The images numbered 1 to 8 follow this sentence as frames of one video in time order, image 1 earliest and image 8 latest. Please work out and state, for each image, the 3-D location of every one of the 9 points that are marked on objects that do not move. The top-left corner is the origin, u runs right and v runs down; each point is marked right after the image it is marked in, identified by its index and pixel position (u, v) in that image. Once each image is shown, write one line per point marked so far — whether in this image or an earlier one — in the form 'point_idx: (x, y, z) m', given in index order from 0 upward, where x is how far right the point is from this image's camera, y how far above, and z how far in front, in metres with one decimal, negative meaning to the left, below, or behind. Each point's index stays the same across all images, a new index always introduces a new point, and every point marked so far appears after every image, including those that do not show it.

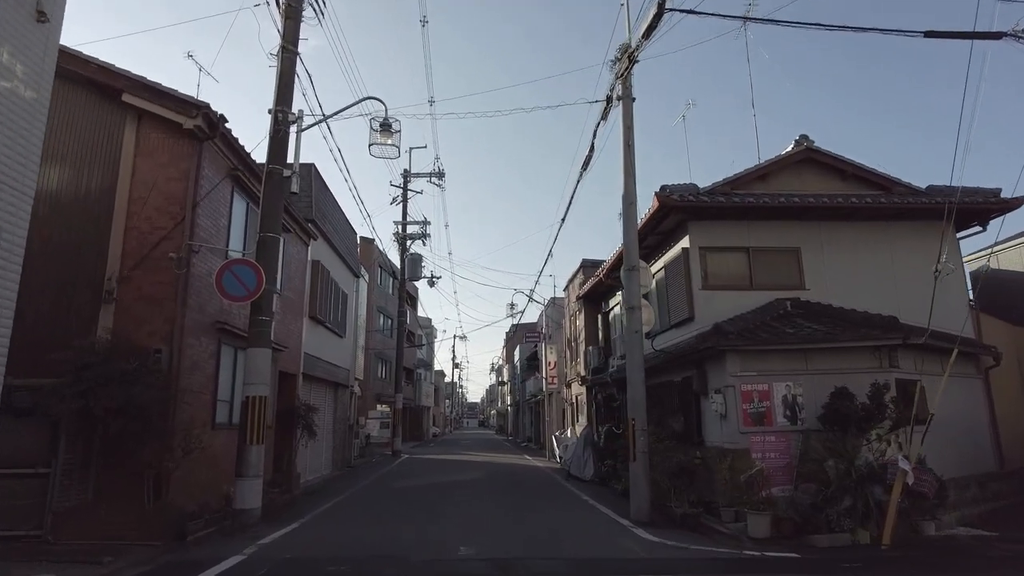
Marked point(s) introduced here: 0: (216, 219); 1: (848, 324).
0: (-4.9, +1.2, +10.7) m
1: (+5.9, -0.6, +11.3) m
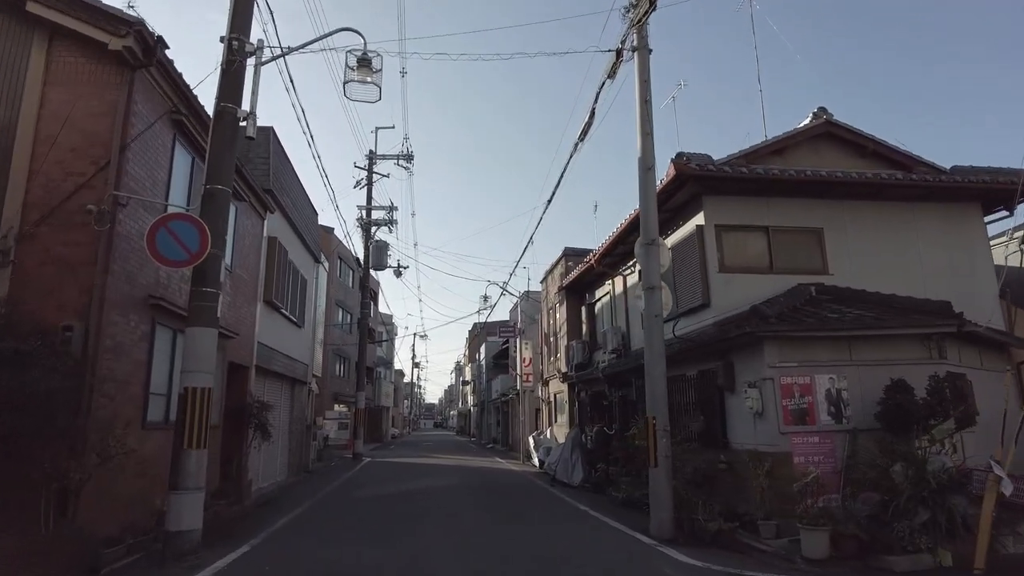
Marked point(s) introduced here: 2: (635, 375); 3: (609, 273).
0: (-4.8, +1.6, +8.6) m
1: (+5.9, -0.3, +9.9) m
2: (+2.8, -2.0, +14.5) m
3: (+2.7, +0.4, +17.8) m
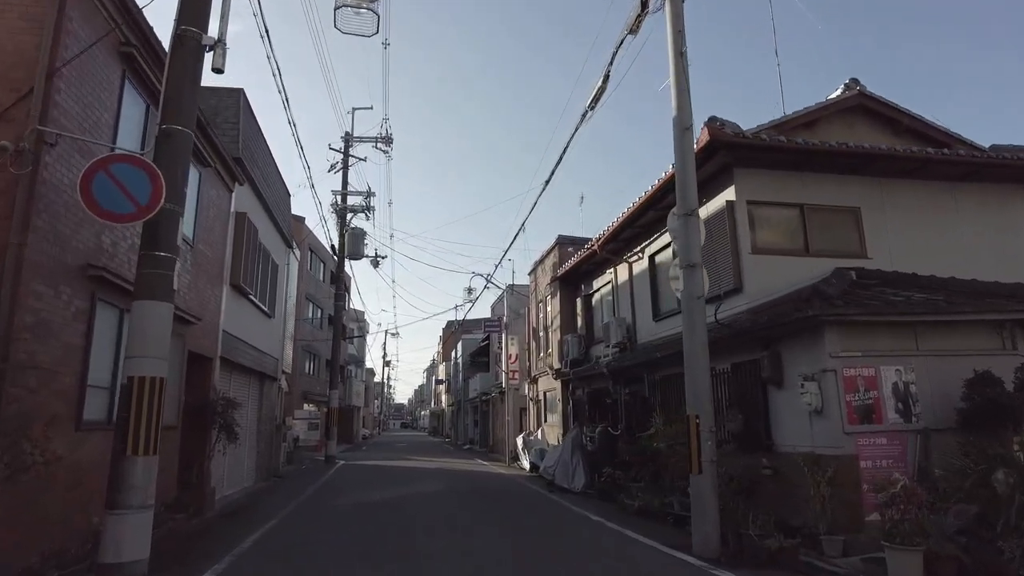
0: (-4.5, +2.0, +6.9) m
1: (+6.1, -0.1, +8.7) m
2: (+2.8, -1.7, +13.1) m
3: (+2.6, +0.7, +16.4) m
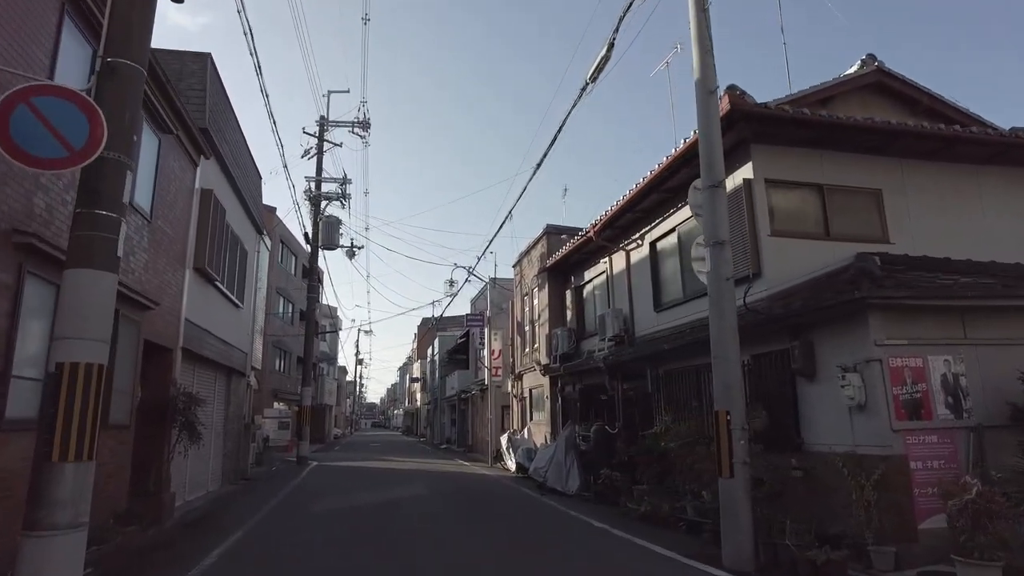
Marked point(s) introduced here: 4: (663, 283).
0: (-4.4, +2.2, +5.7) m
1: (+6.1, +0.1, +8.0) m
2: (+2.6, -1.5, +12.2) m
3: (+2.3, +0.9, +15.5) m
4: (+3.0, +0.1, +13.0) m
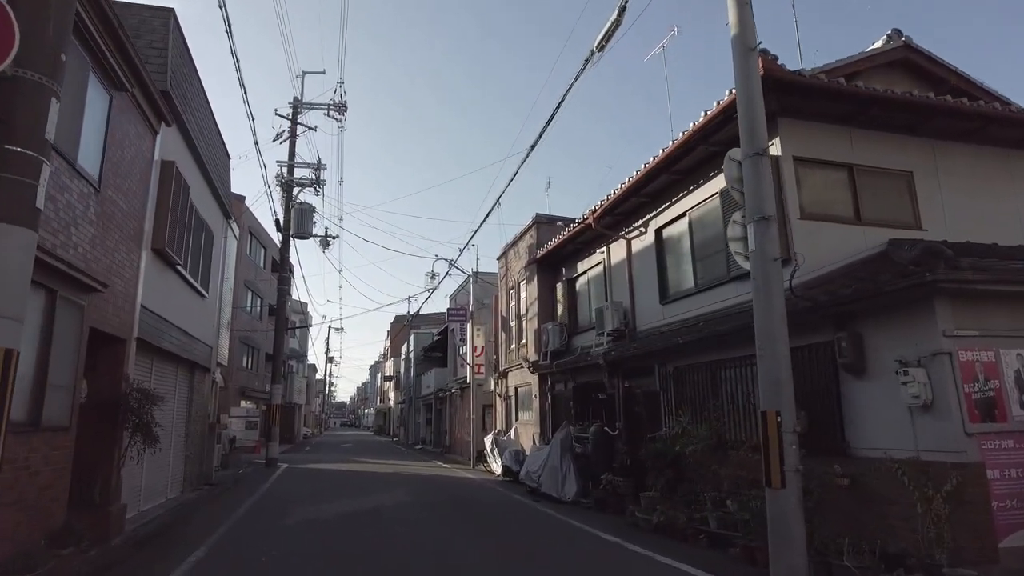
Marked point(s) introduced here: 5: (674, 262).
0: (-4.1, +2.5, +4.5) m
1: (+6.3, +0.3, +7.2) m
2: (+2.5, -1.3, +11.3) m
3: (+2.1, +1.1, +14.6) m
4: (+2.9, +0.3, +12.0) m
5: (+3.0, +0.5, +11.9) m
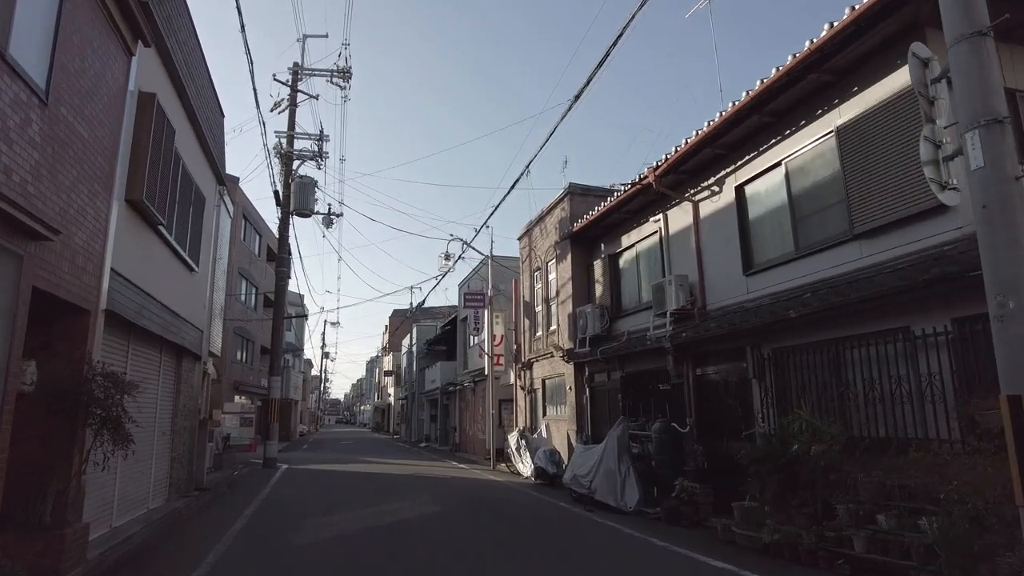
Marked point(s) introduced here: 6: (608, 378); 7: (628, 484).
0: (-3.3, +2.9, +2.4) m
1: (+7.1, +0.8, +5.2) m
2: (+3.4, -0.8, +9.3) m
3: (+2.9, +1.6, +12.5) m
4: (+3.8, +0.8, +10.0) m
5: (+3.8, +1.0, +9.9) m
6: (+2.1, -1.9, +13.9) m
7: (+1.9, -3.2, +10.7) m
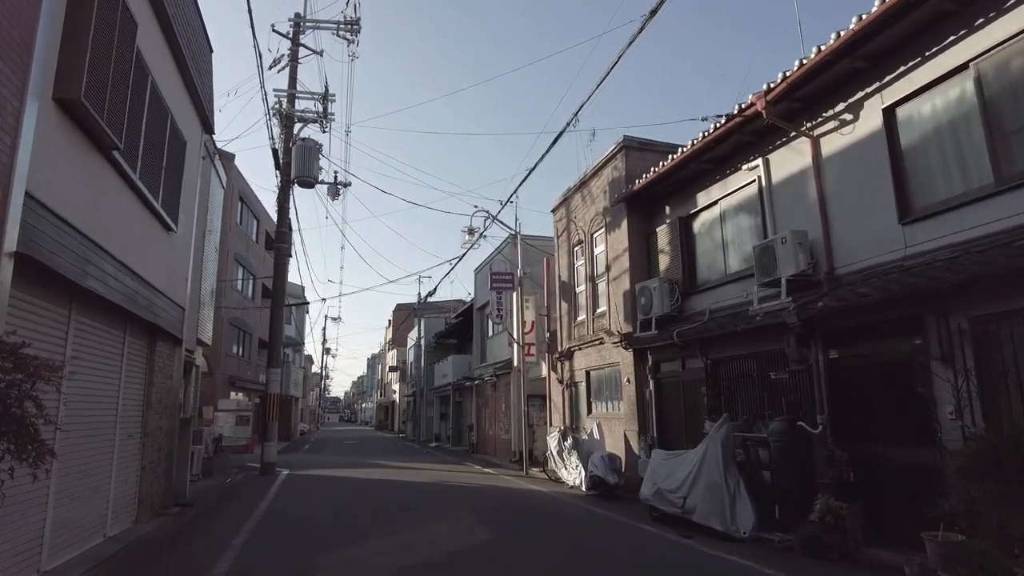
0: (-2.3, +3.5, -0.2) m
1: (+8.1, +1.3, +2.6) m
2: (+4.3, -0.2, +6.7) m
3: (+3.8, +2.2, +10.0) m
4: (+4.7, +1.3, +7.5) m
5: (+4.7, +1.5, +7.3) m
6: (+3.0, -1.4, +11.4) m
7: (+2.9, -2.7, +8.1) m
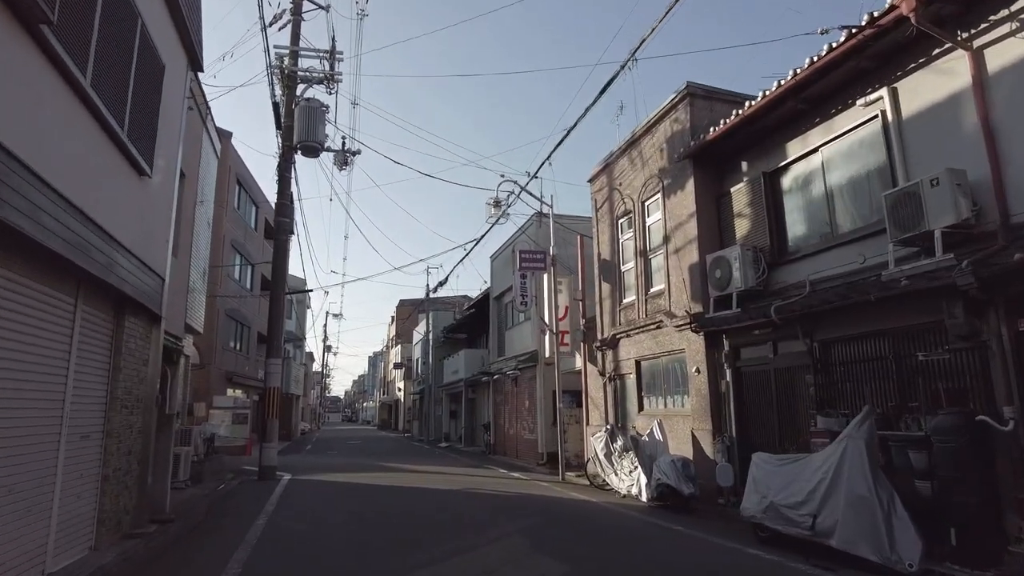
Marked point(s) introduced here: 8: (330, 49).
0: (-1.5, +3.9, -2.3) m
1: (+8.8, +1.8, +0.5) m
2: (+5.1, +0.3, +4.6) m
3: (+4.6, +2.7, +7.9) m
4: (+5.5, +1.8, +5.4) m
5: (+5.5, +2.0, +5.3) m
6: (+3.8, -0.9, +9.3) m
7: (+3.6, -2.2, +6.0) m
8: (-4.8, +6.3, +17.0) m
